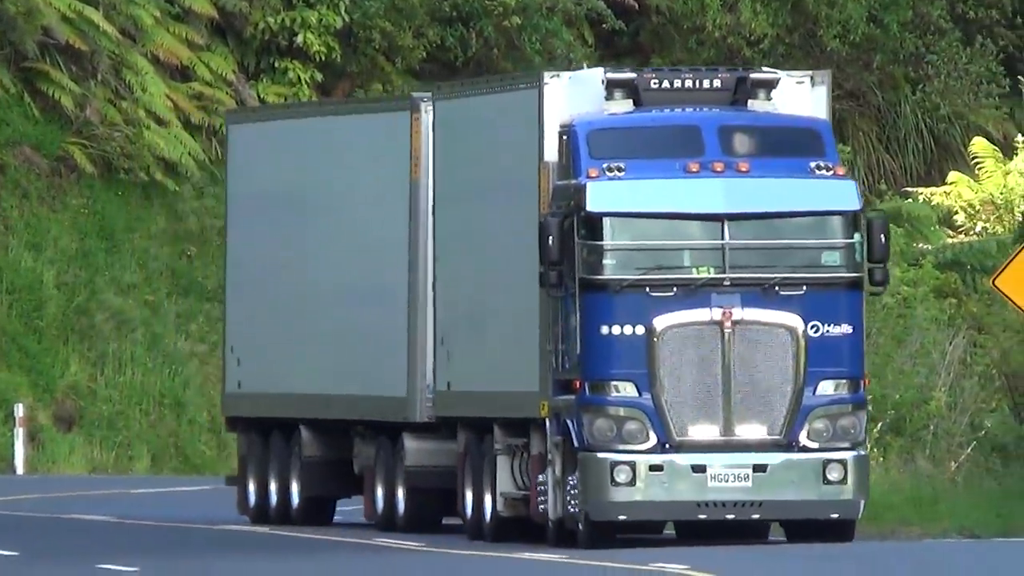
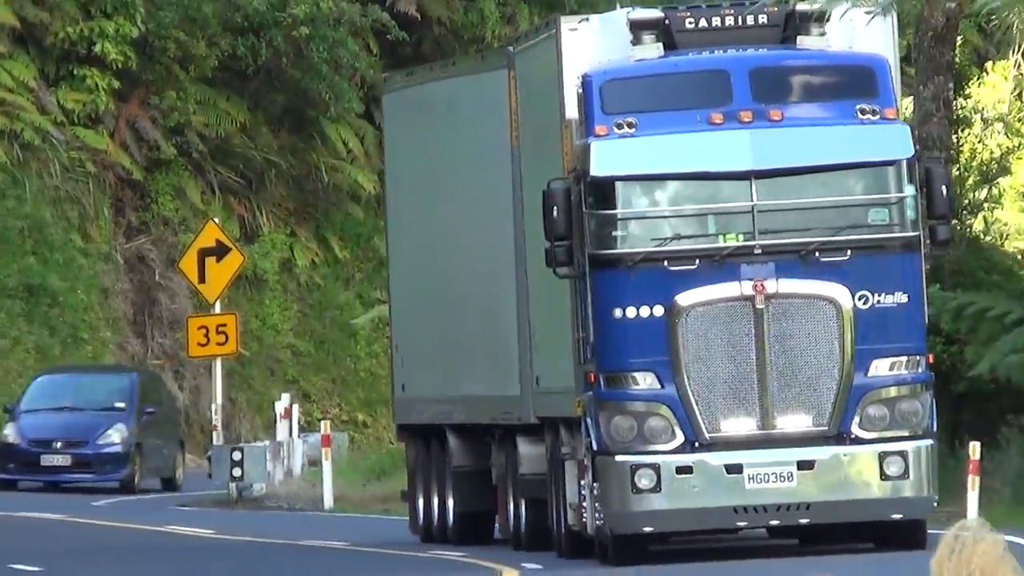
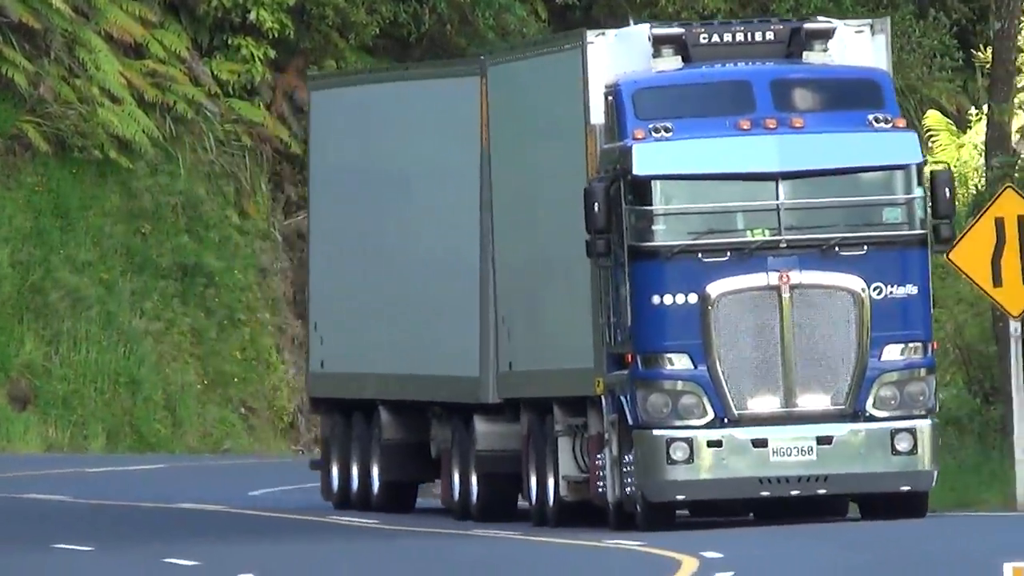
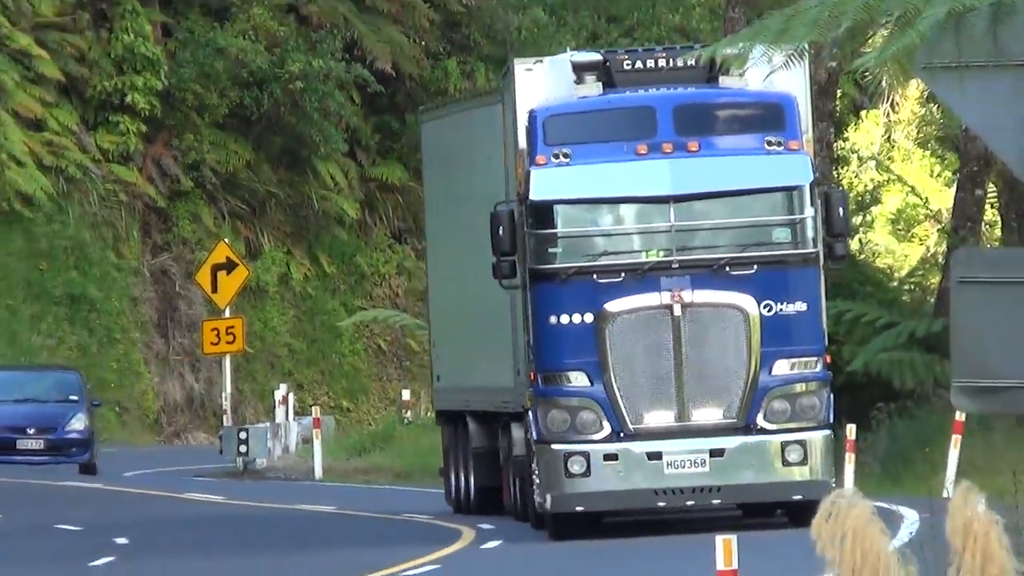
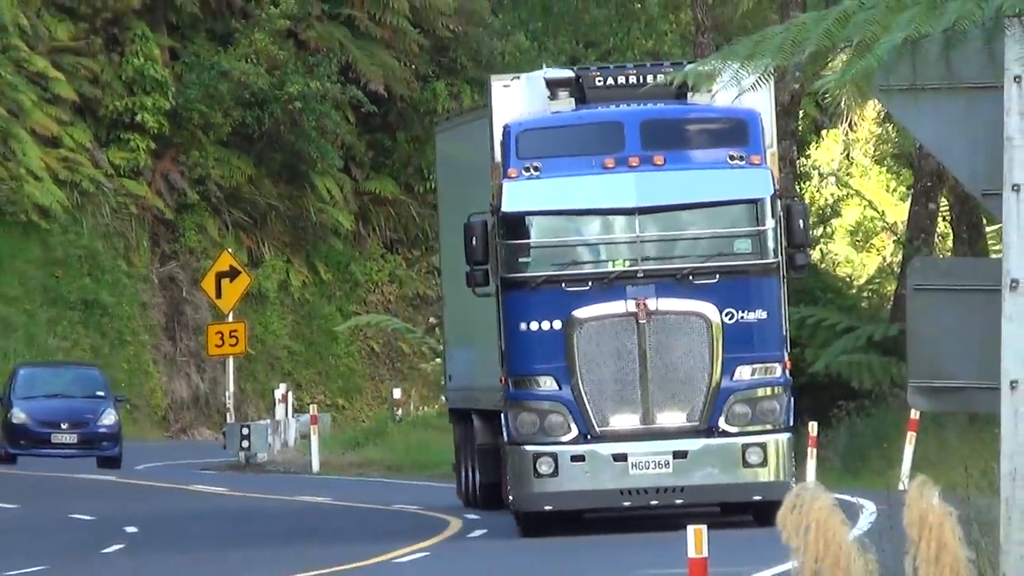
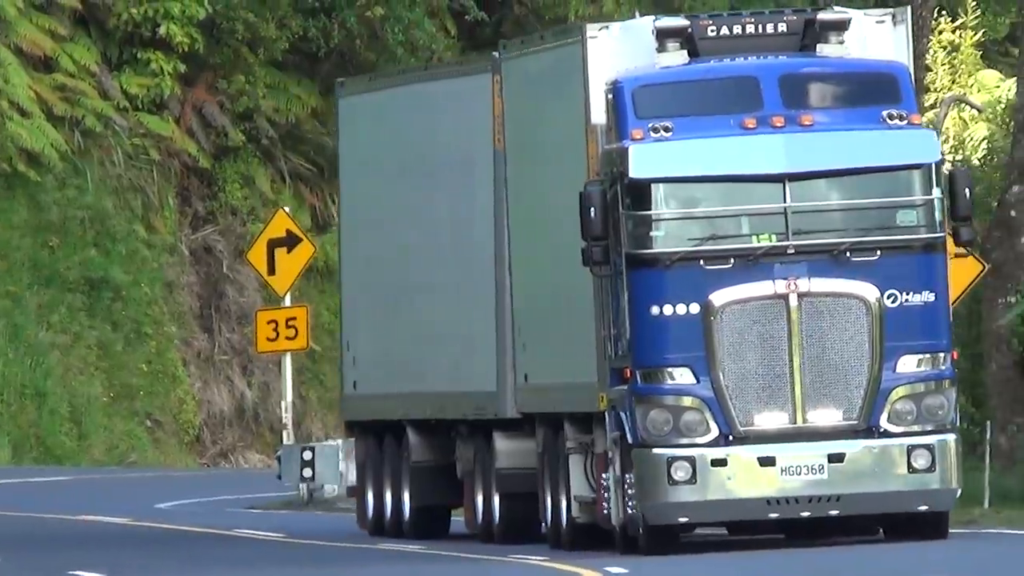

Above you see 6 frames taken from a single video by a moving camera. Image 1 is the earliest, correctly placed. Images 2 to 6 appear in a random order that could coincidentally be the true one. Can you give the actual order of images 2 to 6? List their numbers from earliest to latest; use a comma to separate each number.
3, 6, 2, 4, 5
